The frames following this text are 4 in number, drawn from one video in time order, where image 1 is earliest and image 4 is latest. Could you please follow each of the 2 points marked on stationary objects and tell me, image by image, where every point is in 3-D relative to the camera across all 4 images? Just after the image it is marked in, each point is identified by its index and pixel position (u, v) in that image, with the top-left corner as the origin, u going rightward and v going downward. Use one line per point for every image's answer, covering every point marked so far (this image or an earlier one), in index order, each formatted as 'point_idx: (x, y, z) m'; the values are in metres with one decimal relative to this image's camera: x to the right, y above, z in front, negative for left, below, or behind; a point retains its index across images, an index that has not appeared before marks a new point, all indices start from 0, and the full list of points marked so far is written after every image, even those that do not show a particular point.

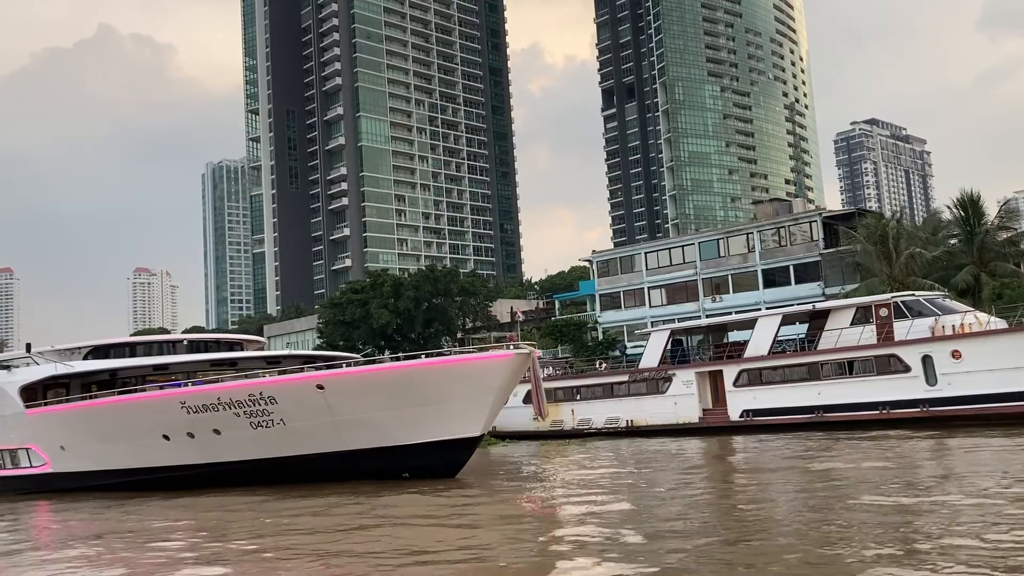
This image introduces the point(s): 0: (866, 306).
0: (+5.9, -0.3, +19.4) m
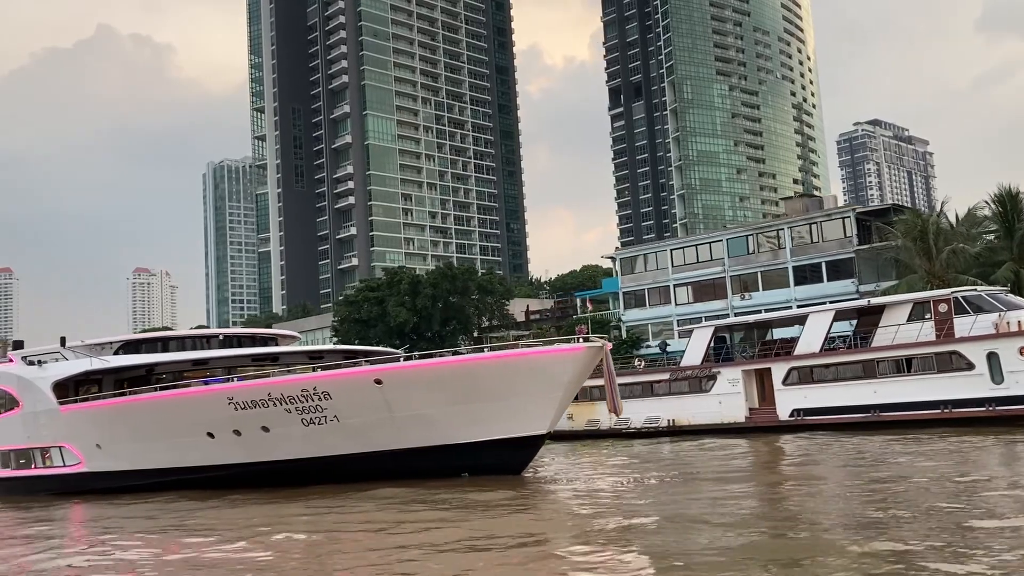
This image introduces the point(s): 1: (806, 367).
0: (+6.6, -0.2, +18.8) m
1: (+5.0, -1.3, +19.9) m
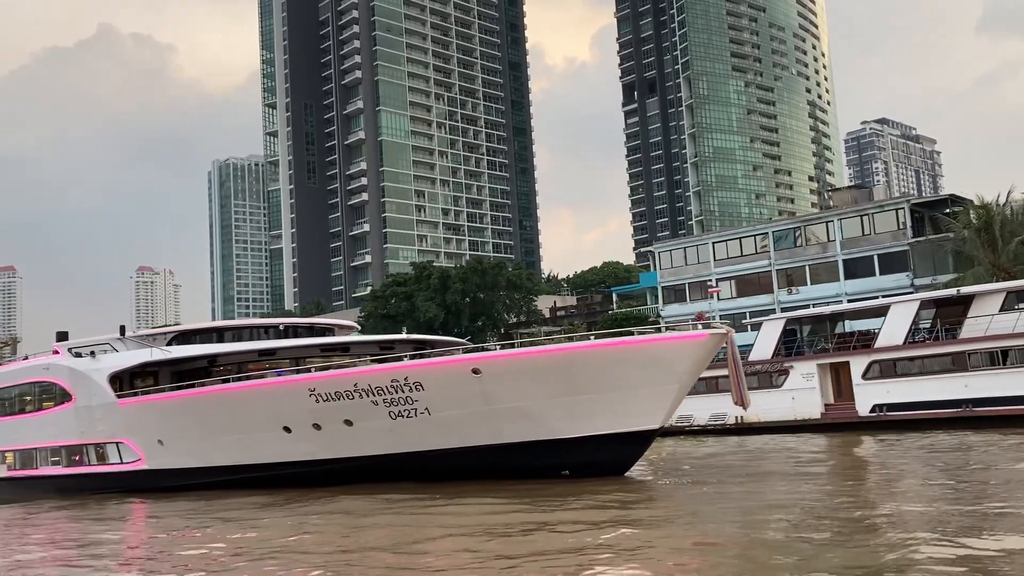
0: (+7.7, 0.0, +17.8) m
1: (+6.1, -1.2, +19.0) m
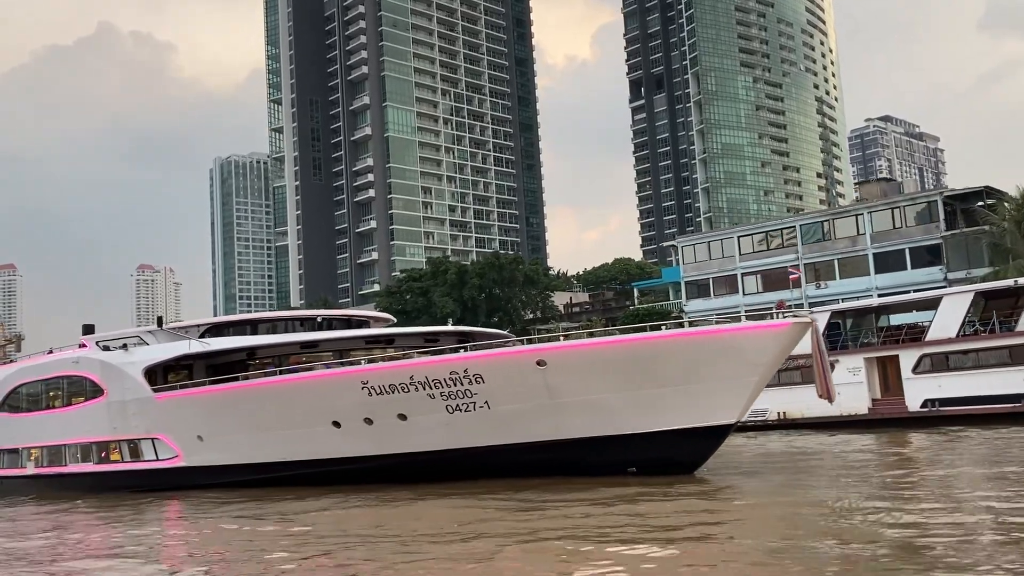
0: (+8.3, +0.1, +17.3) m
1: (+6.7, -1.0, +18.4) m
